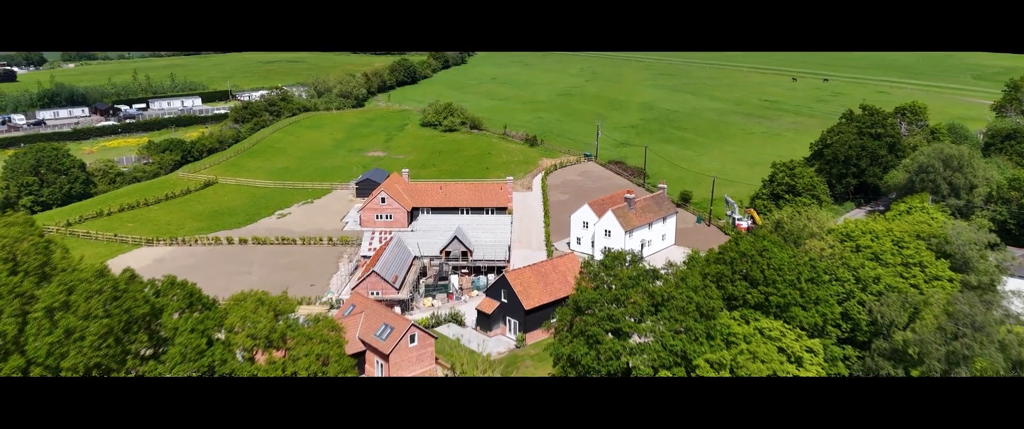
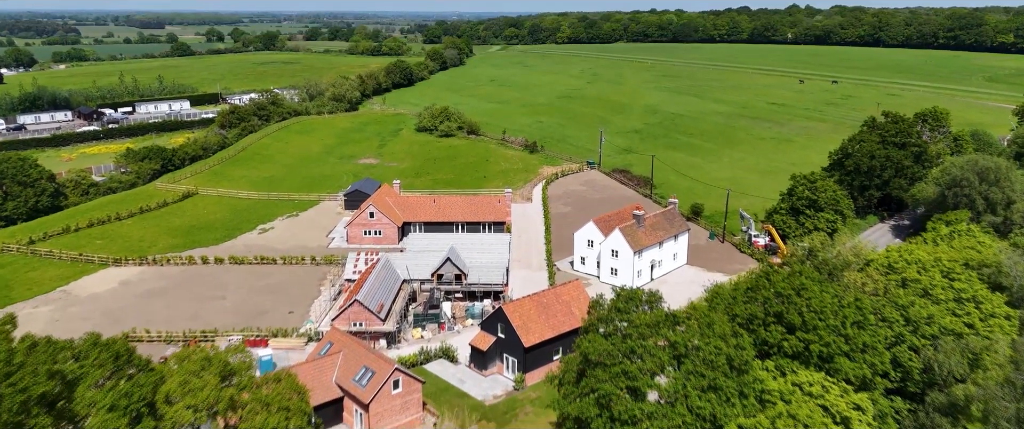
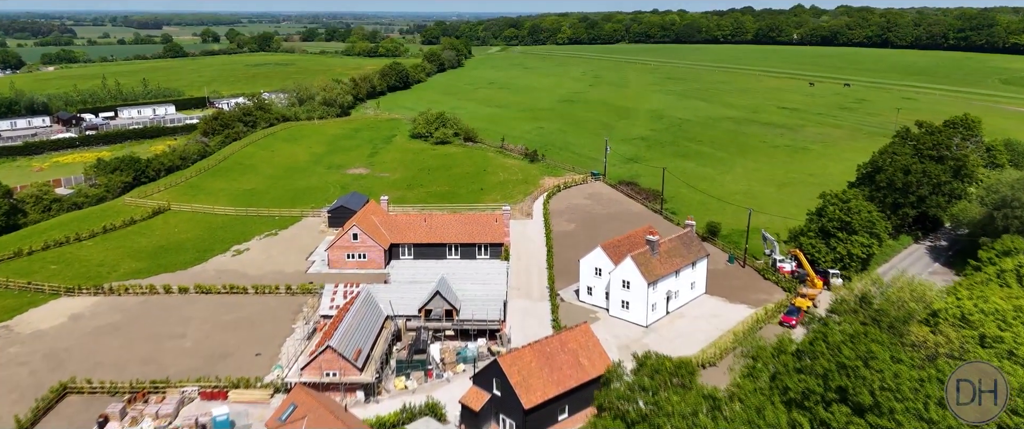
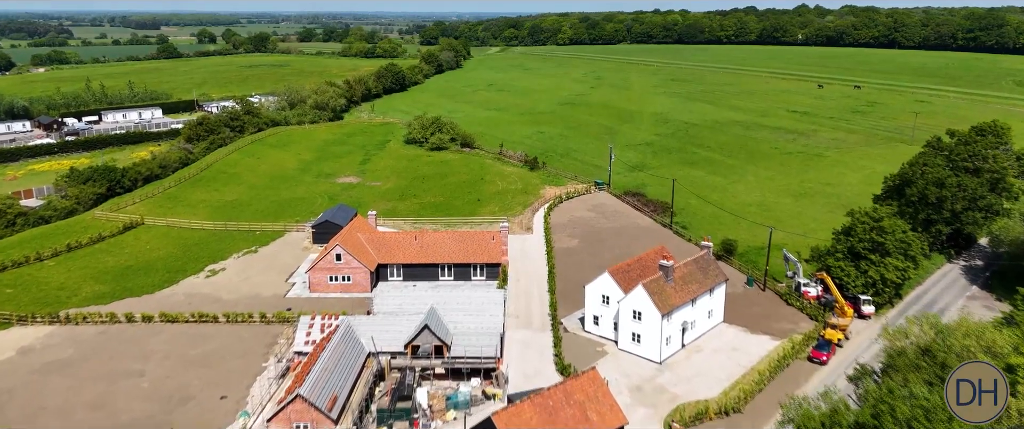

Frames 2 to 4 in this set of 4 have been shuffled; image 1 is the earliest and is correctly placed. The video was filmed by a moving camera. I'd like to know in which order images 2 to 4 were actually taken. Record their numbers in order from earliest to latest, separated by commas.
2, 3, 4
